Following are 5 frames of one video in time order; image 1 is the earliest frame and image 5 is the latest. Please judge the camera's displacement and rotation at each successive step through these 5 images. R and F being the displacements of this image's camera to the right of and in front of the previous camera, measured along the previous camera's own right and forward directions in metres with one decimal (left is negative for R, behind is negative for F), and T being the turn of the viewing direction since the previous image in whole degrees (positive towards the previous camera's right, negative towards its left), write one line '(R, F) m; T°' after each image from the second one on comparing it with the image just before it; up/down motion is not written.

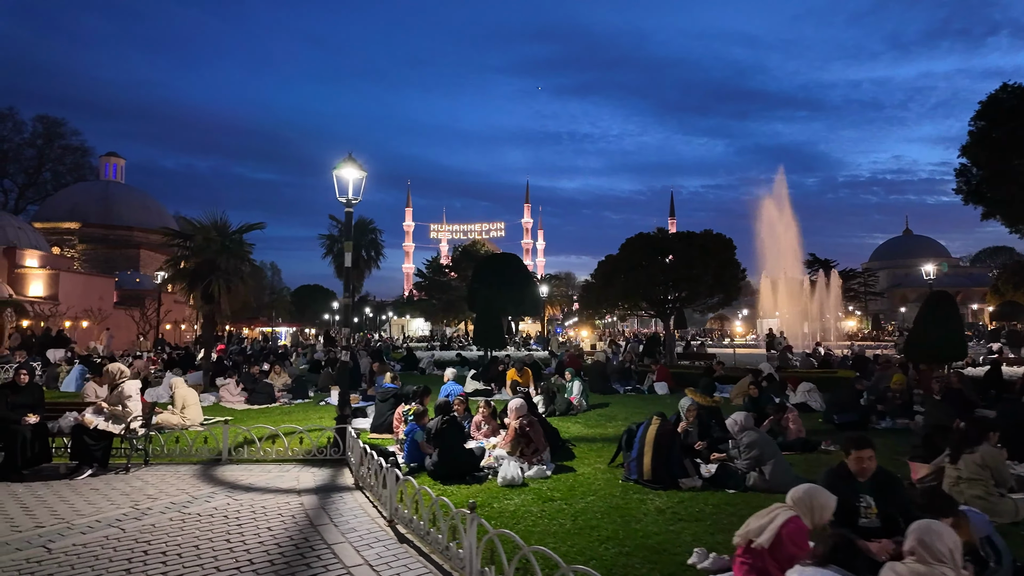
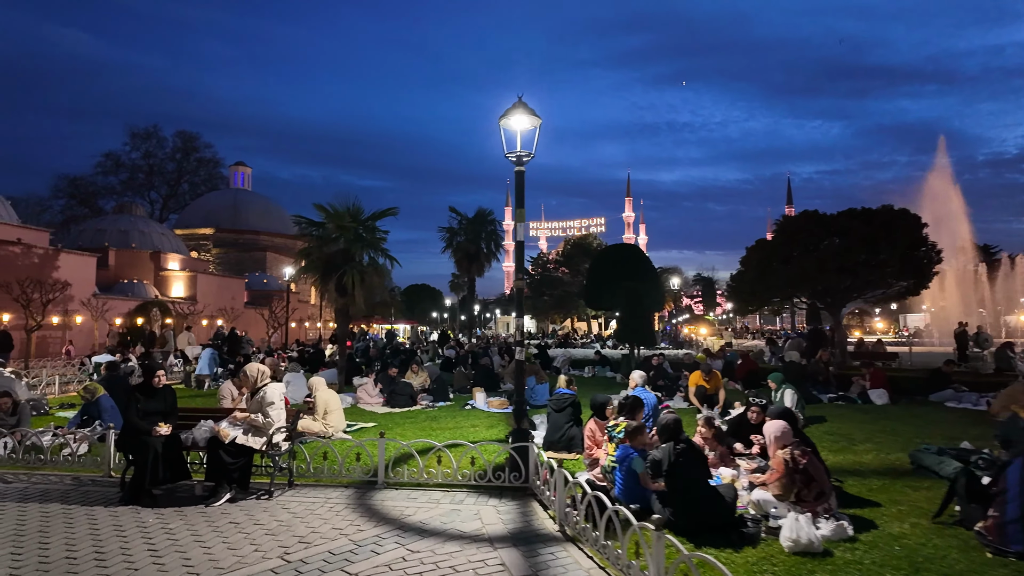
(-1.6, +2.3) m; -9°
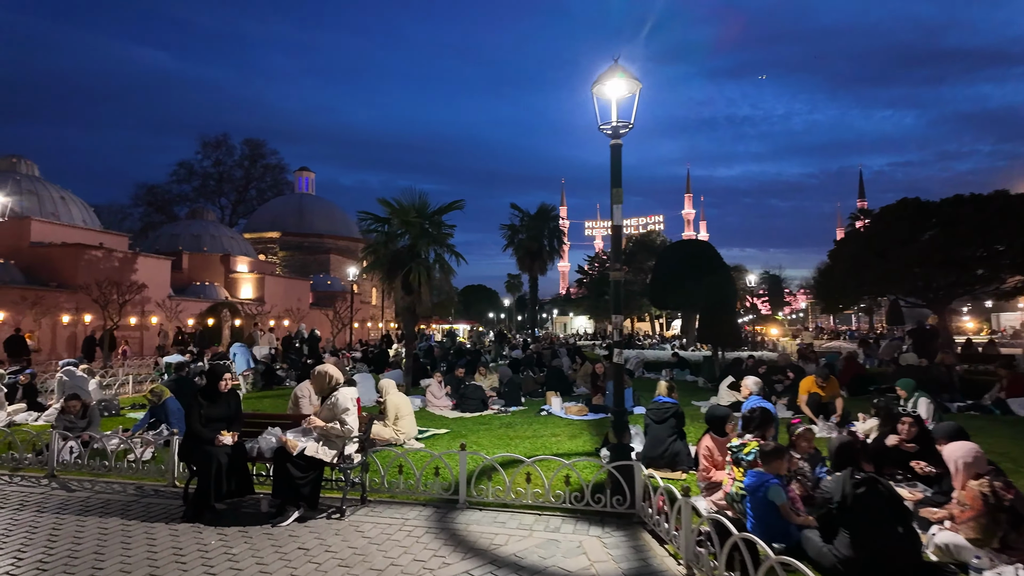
(-0.5, +1.0) m; -5°
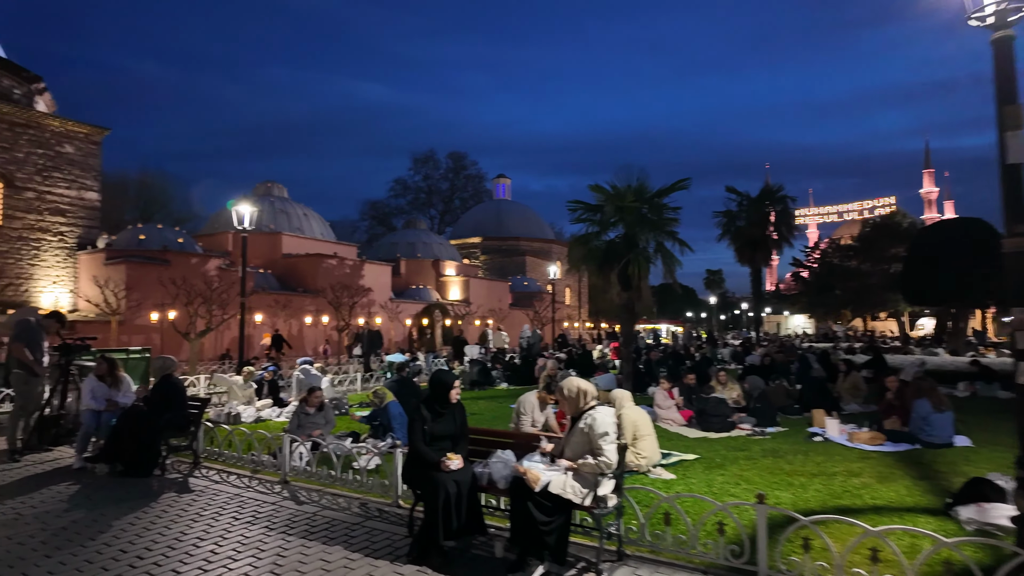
(-0.9, +1.6) m; -18°
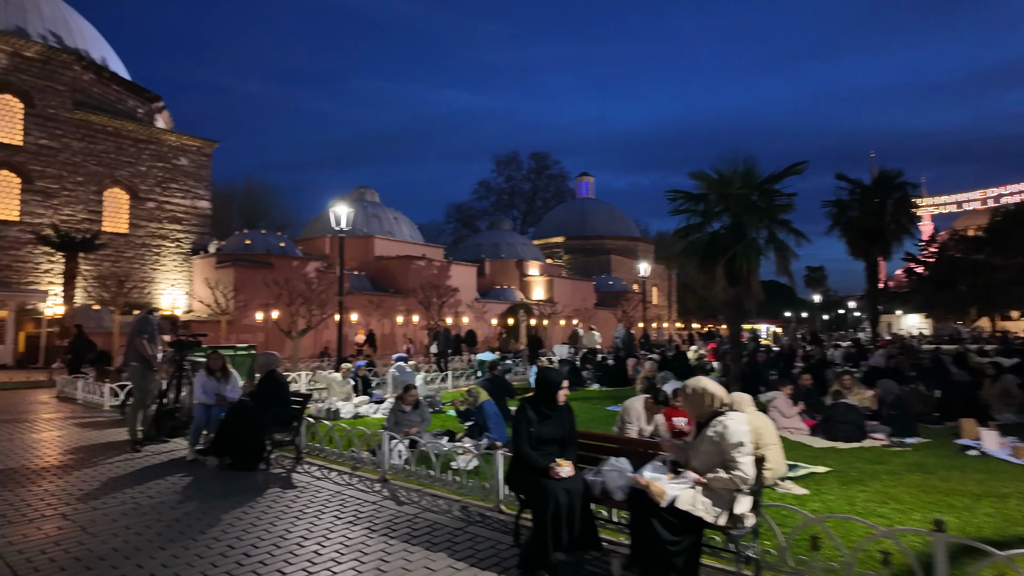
(-0.3, +0.5) m; -8°
